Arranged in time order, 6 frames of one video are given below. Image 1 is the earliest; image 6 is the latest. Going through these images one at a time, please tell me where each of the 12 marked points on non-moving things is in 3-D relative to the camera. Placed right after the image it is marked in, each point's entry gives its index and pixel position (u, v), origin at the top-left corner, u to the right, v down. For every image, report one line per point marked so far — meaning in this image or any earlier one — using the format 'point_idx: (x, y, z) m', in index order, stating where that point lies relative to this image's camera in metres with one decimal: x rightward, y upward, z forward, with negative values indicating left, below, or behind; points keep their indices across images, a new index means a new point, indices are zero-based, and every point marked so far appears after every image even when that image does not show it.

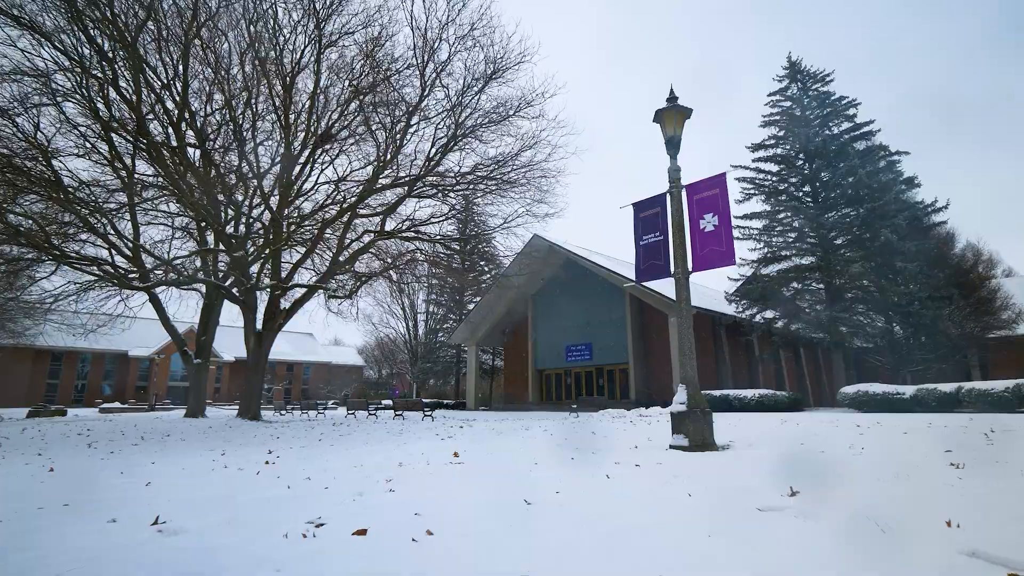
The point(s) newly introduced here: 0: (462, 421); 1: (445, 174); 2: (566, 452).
0: (-1.4, -3.4, +14.2) m
1: (-1.8, +3.2, +15.4) m
2: (+1.0, -3.1, +10.7) m
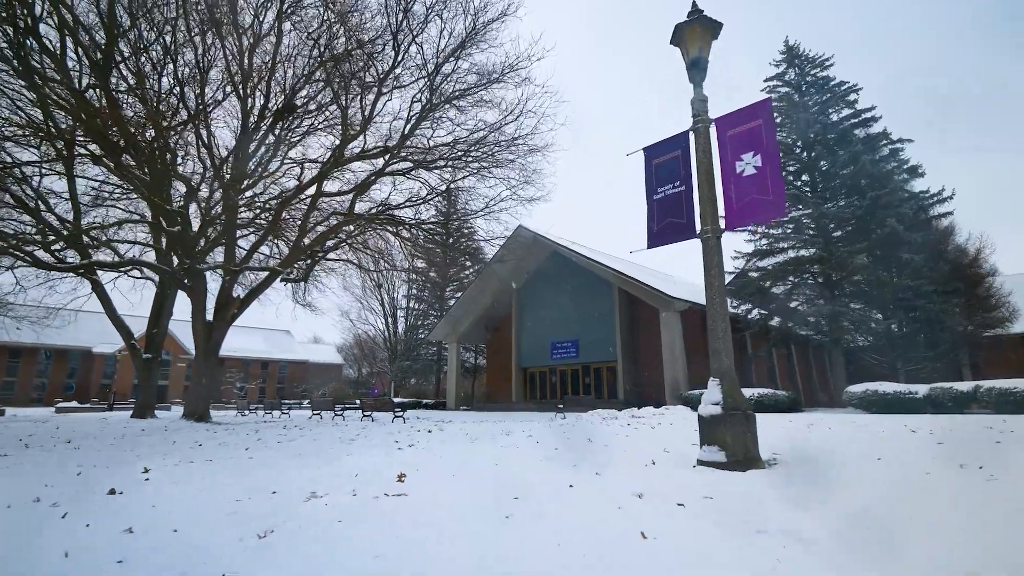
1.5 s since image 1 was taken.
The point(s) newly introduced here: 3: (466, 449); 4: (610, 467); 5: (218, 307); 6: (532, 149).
0: (-1.8, -3.1, +12.8) m
1: (-2.2, +3.5, +13.9) m
2: (+0.7, -2.8, +9.4) m
3: (-0.9, -2.9, +10.0) m
4: (+1.5, -2.8, +8.7) m
5: (-7.2, -0.5, +13.6) m
6: (+0.5, +3.3, +13.3) m
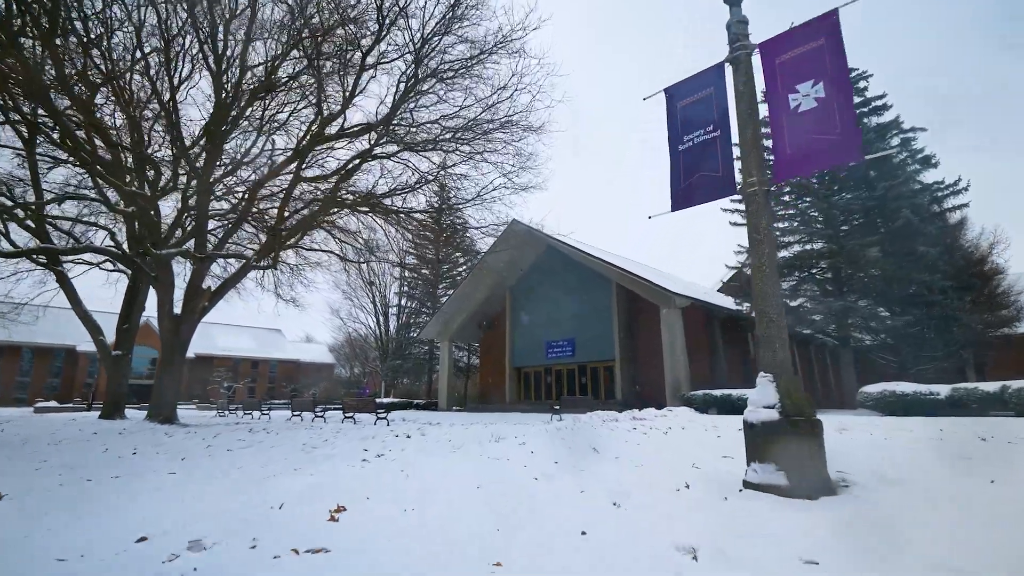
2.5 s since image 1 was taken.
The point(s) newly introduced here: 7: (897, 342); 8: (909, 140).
0: (-2.0, -2.9, +11.8) m
1: (-2.4, +3.7, +12.9) m
2: (+0.6, -2.7, +8.4) m
3: (-1.0, -2.7, +9.0) m
4: (+1.4, -2.6, +7.8) m
5: (-7.4, -0.2, +12.6) m
6: (+0.3, +3.5, +12.3) m
7: (+13.9, -2.0, +20.0) m
8: (+14.3, +5.3, +20.0) m
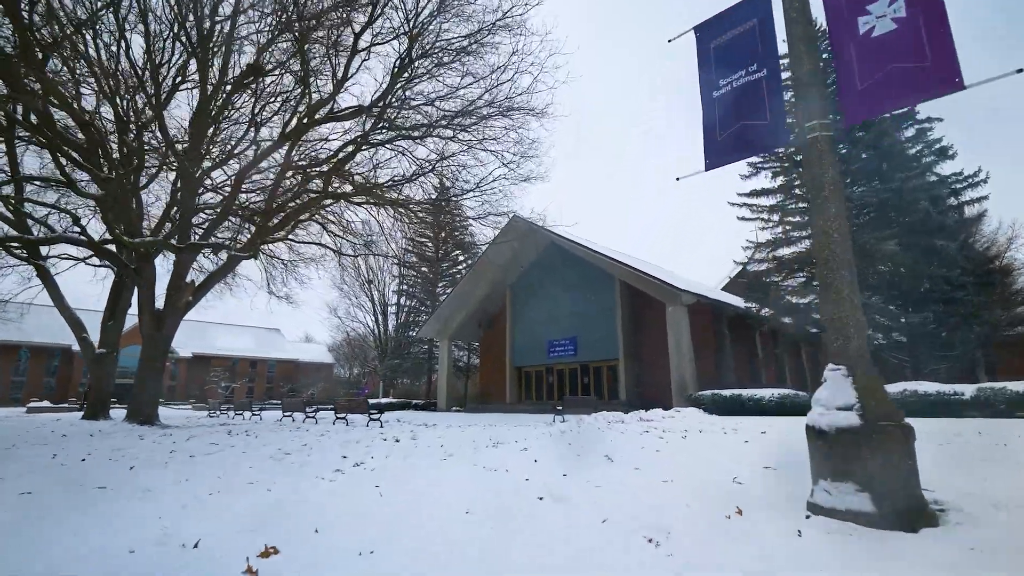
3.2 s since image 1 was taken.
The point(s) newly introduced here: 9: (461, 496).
0: (-2.0, -2.8, +11.1) m
1: (-2.4, +3.9, +12.3) m
2: (+0.6, -2.5, +7.7) m
3: (-1.0, -2.6, +8.4) m
4: (+1.4, -2.5, +7.1) m
5: (-7.4, -0.1, +12.0) m
6: (+0.3, +3.6, +11.6) m
7: (+13.9, -1.8, +19.3) m
8: (+14.3, +5.5, +19.3) m
9: (-0.6, -2.5, +6.7) m
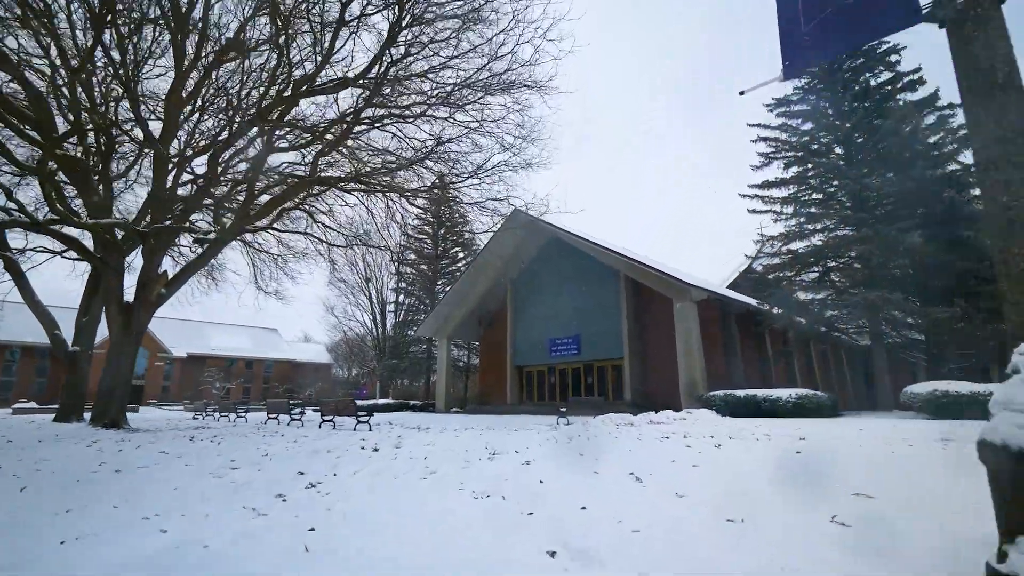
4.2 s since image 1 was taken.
0: (-2.0, -2.6, +10.2) m
1: (-2.4, +4.0, +11.3) m
2: (+0.6, -2.4, +6.8) m
3: (-1.0, -2.4, +7.4) m
4: (+1.4, -2.3, +6.2) m
5: (-7.4, +0.1, +11.0) m
6: (+0.3, +3.8, +10.7) m
7: (+13.9, -1.7, +18.4) m
8: (+14.3, +5.6, +18.4) m
9: (-0.6, -2.3, +5.8) m
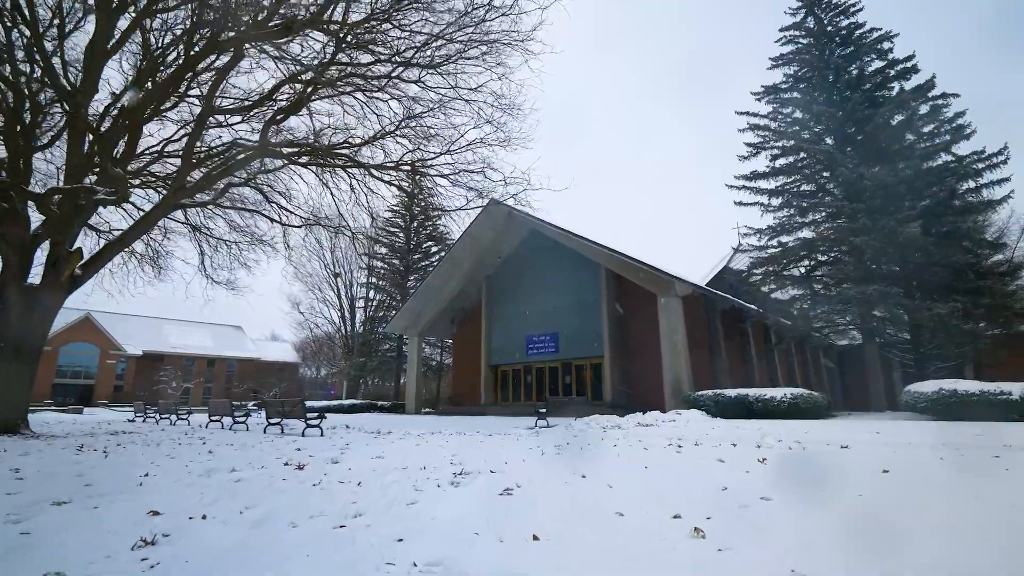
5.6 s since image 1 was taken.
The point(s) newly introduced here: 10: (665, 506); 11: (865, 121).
0: (-2.4, -2.4, +8.8) m
1: (-2.8, +4.3, +10.0) m
2: (+0.3, -2.1, +5.5) m
3: (-1.3, -2.1, +6.1) m
4: (+1.2, -2.1, +5.0) m
5: (-7.8, +0.4, +9.4) m
6: (0.0, +4.1, +9.4) m
7: (+13.1, -1.5, +17.7) m
8: (+13.6, +5.7, +17.8) m
9: (-0.8, -2.1, +4.5) m
10: (+1.5, -2.1, +5.1) m
11: (+11.5, +5.4, +18.1) m
